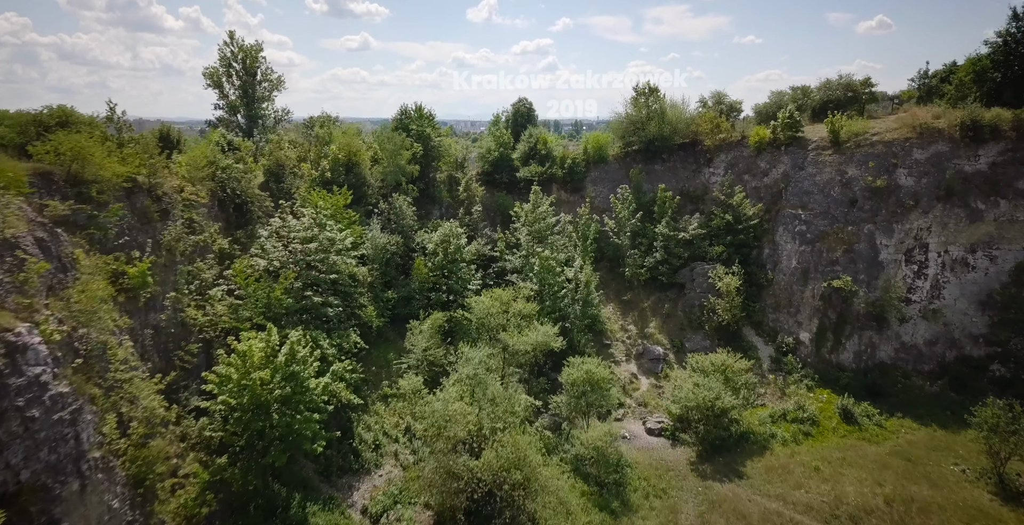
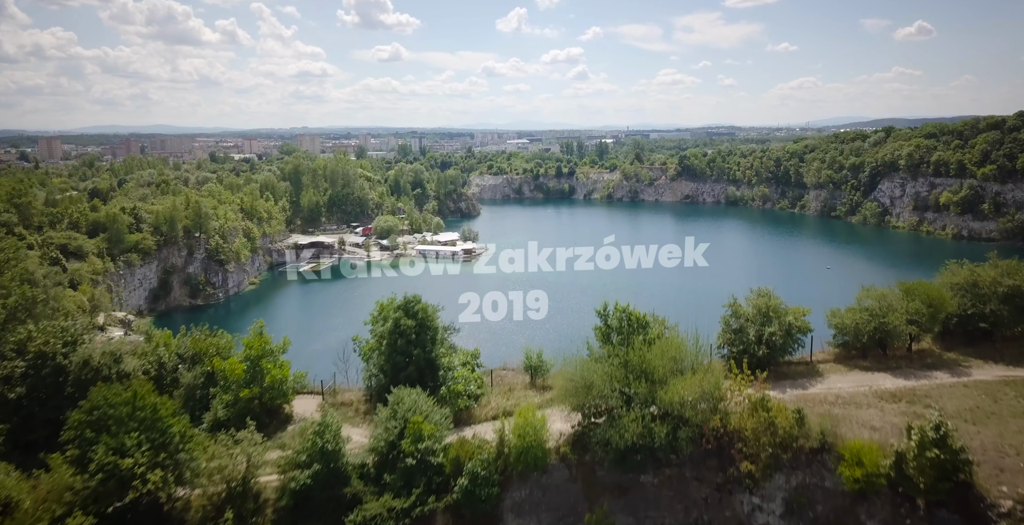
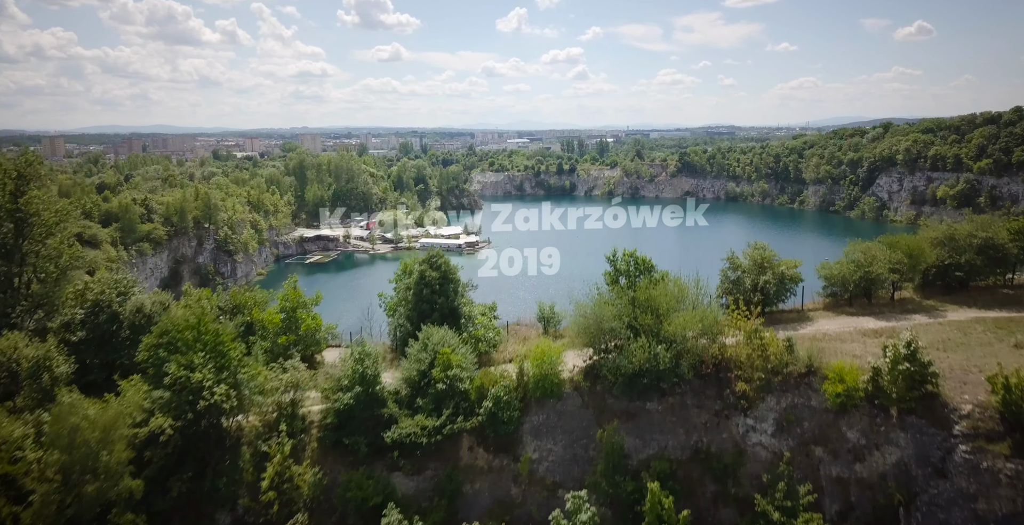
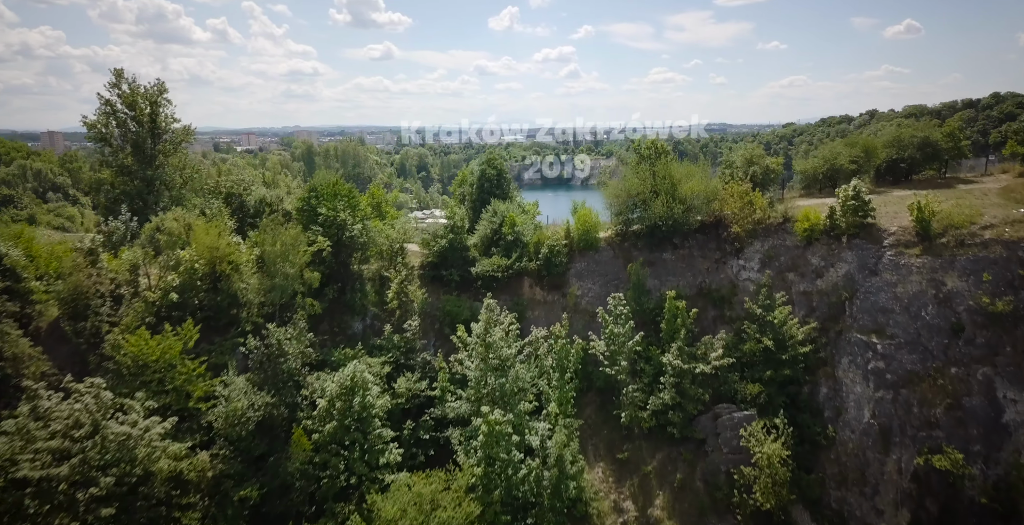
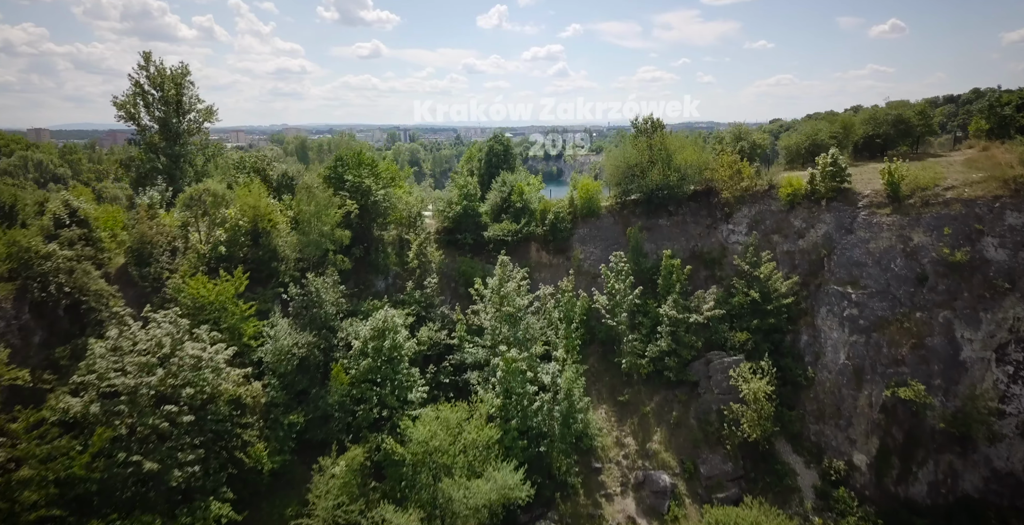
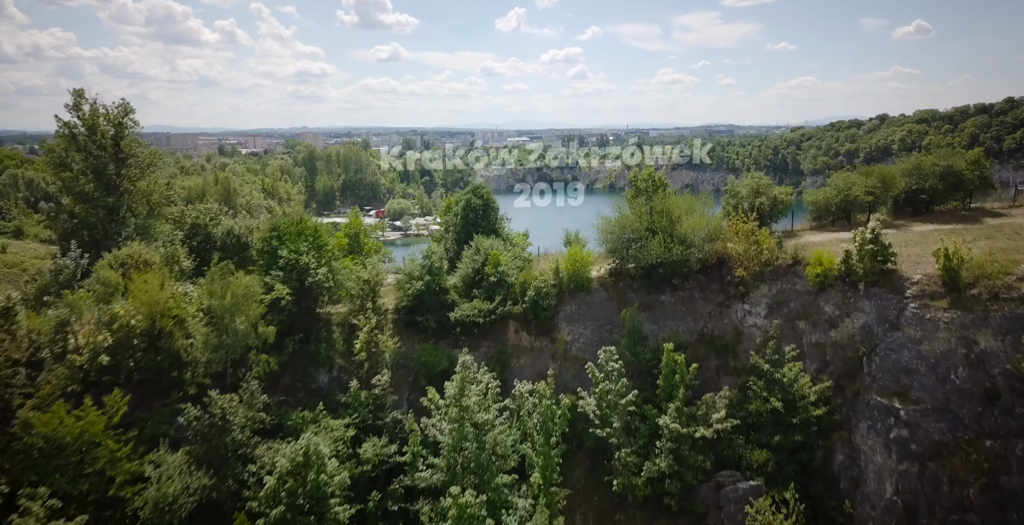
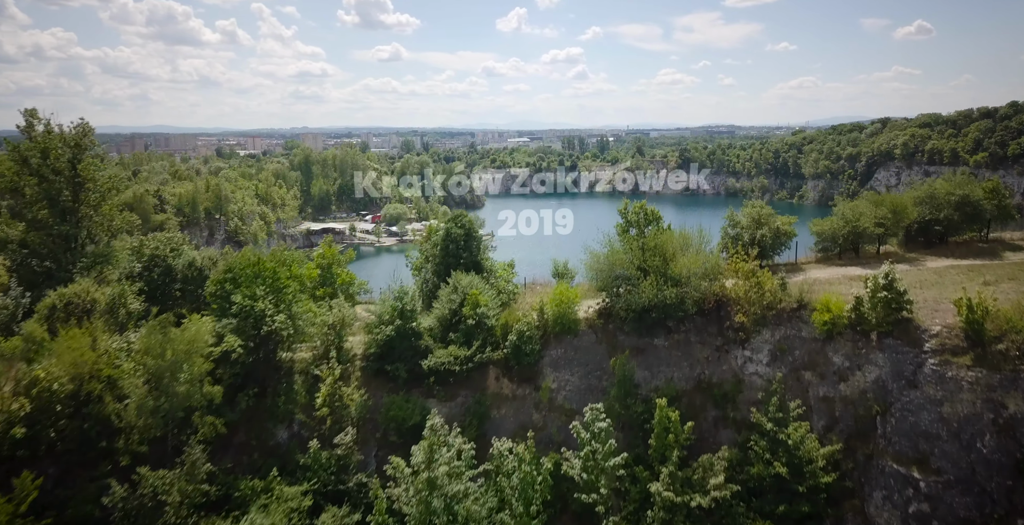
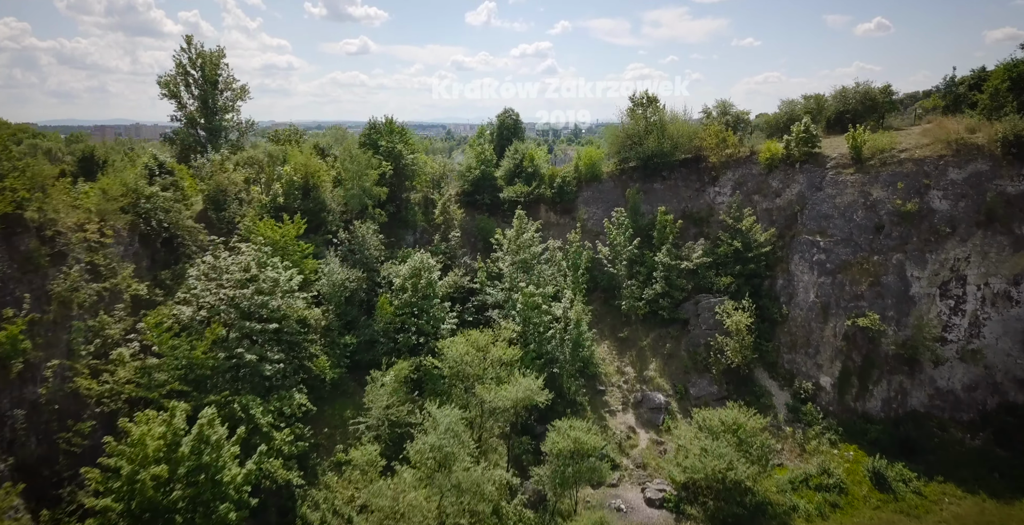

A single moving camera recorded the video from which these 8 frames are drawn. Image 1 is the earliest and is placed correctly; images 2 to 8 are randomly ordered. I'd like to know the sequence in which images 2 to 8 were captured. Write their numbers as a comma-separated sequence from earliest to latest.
8, 5, 4, 6, 7, 3, 2
